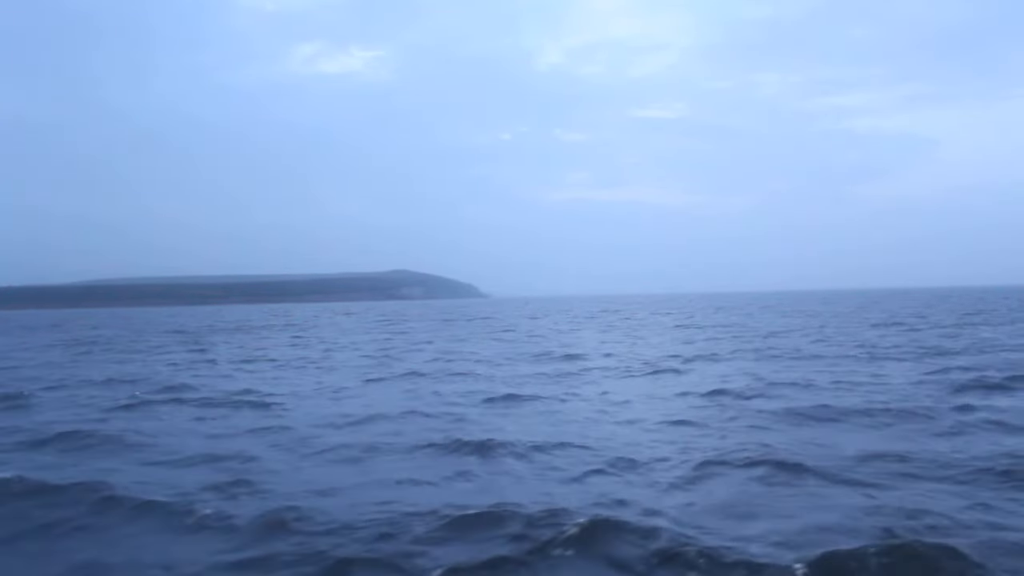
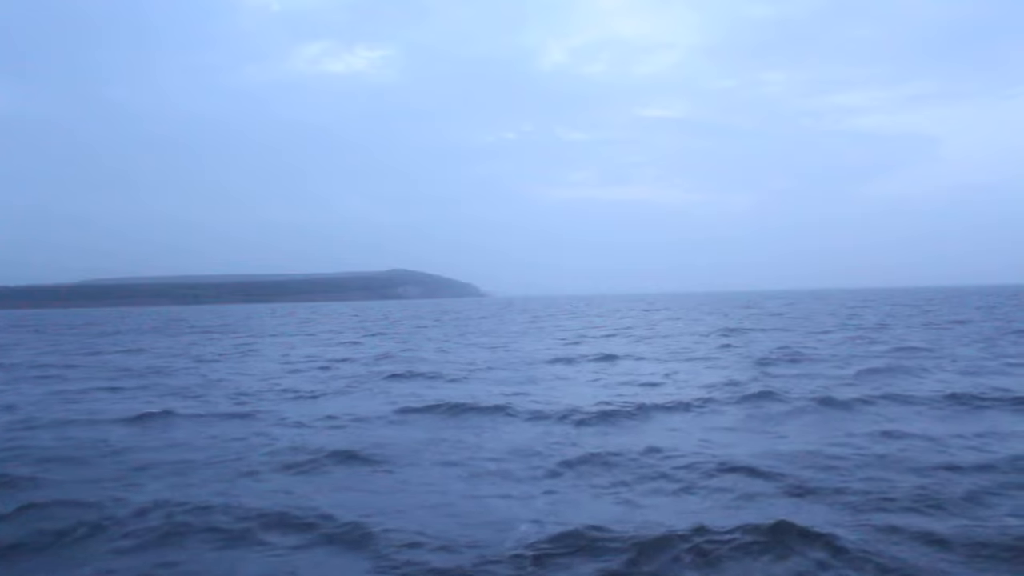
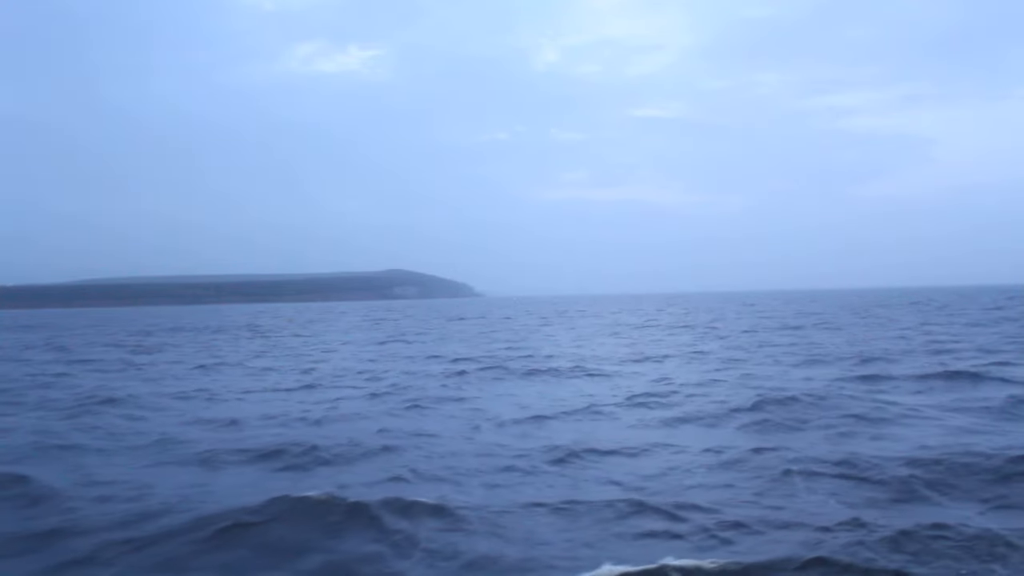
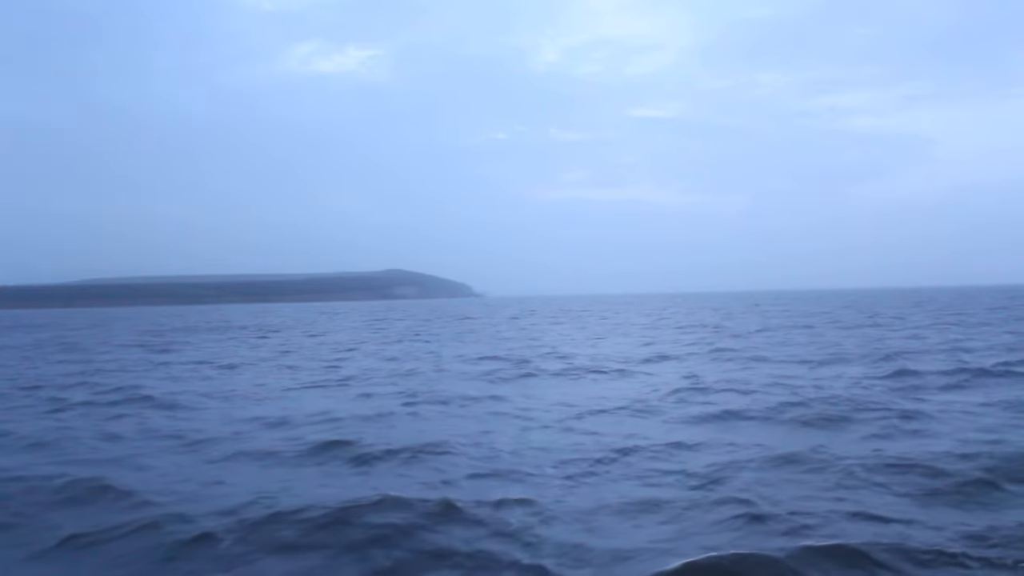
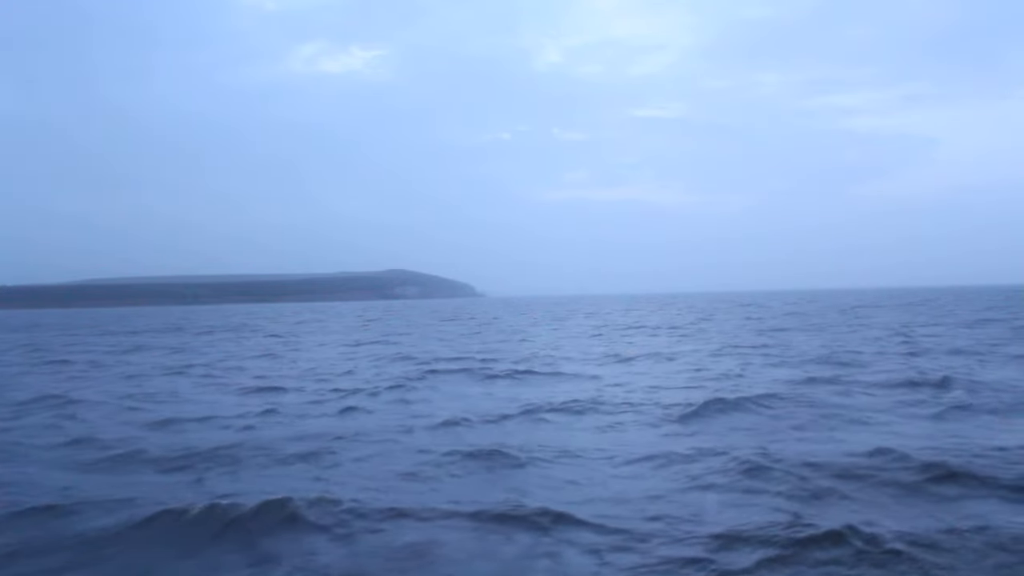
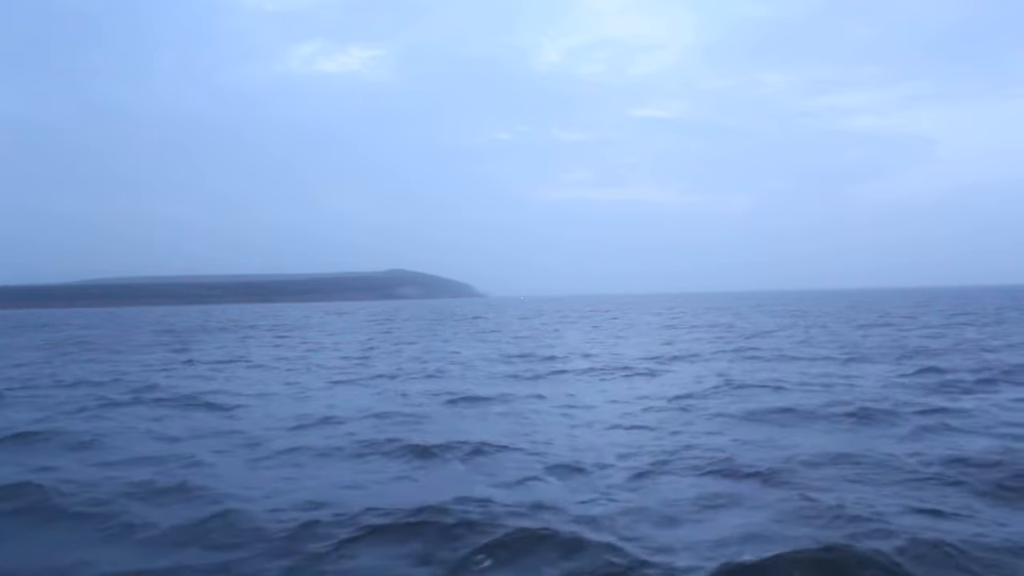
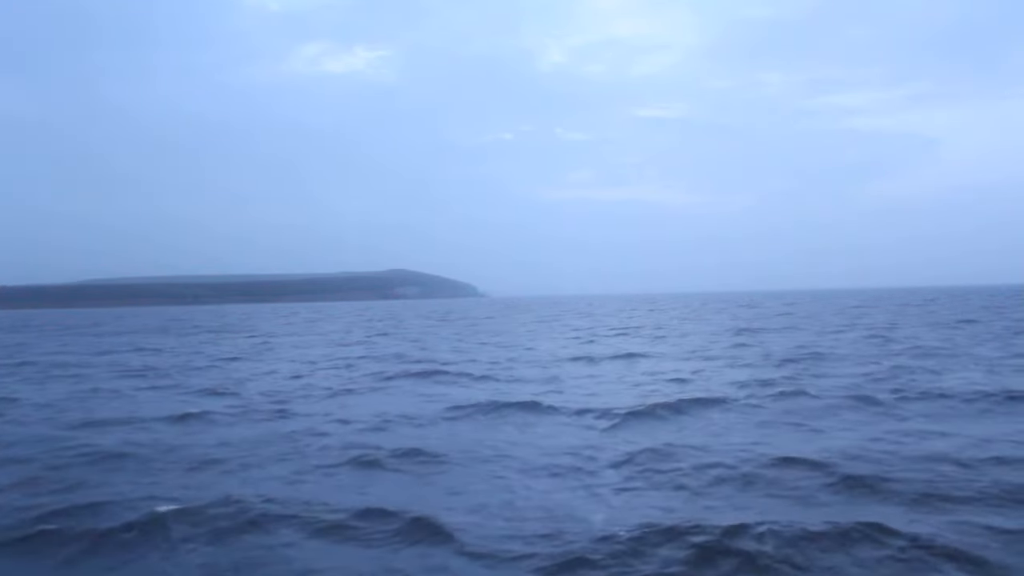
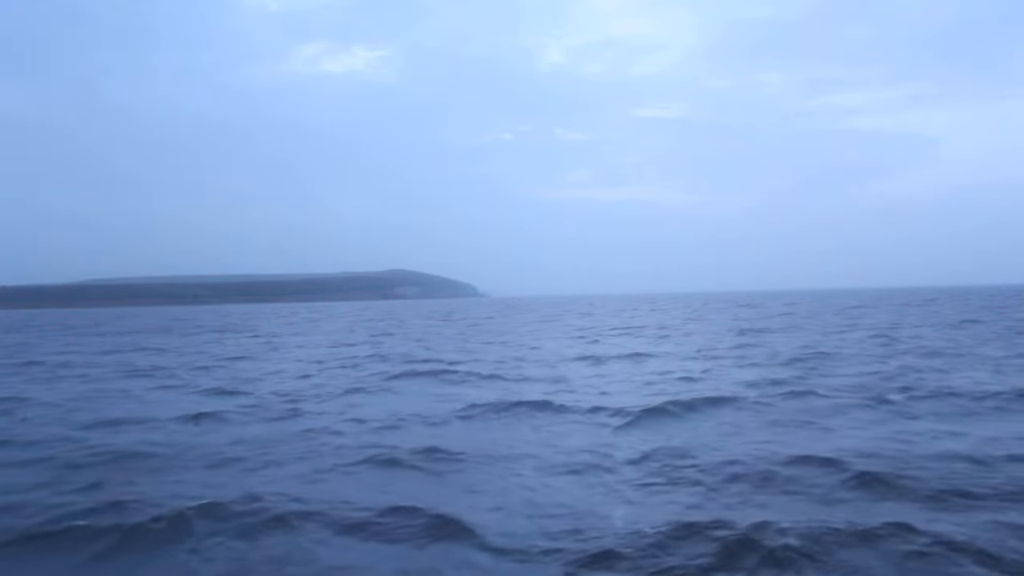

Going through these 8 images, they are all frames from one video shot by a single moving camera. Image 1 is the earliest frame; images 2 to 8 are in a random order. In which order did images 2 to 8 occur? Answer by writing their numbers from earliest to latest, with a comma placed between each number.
6, 4, 3, 5, 8, 7, 2
